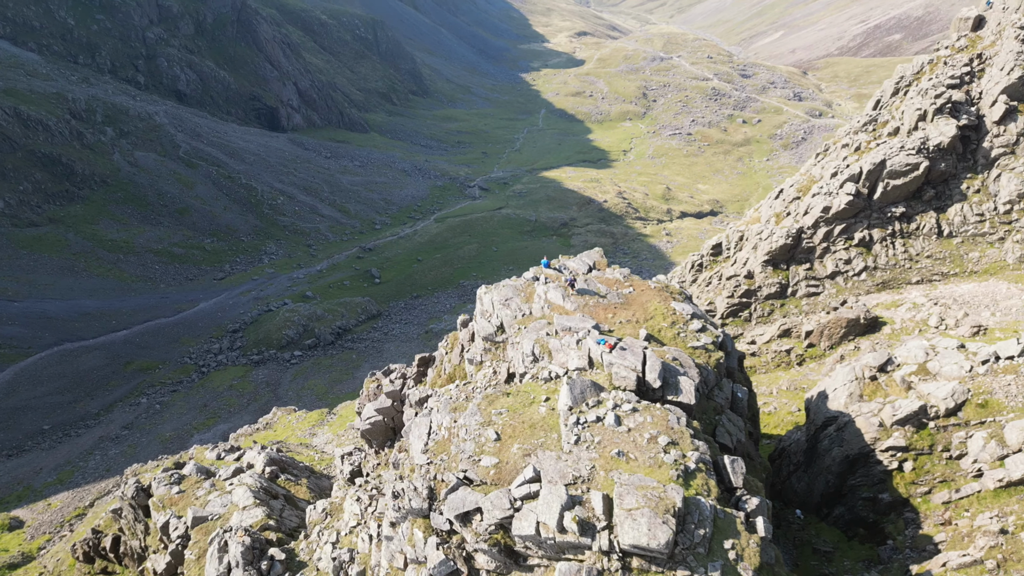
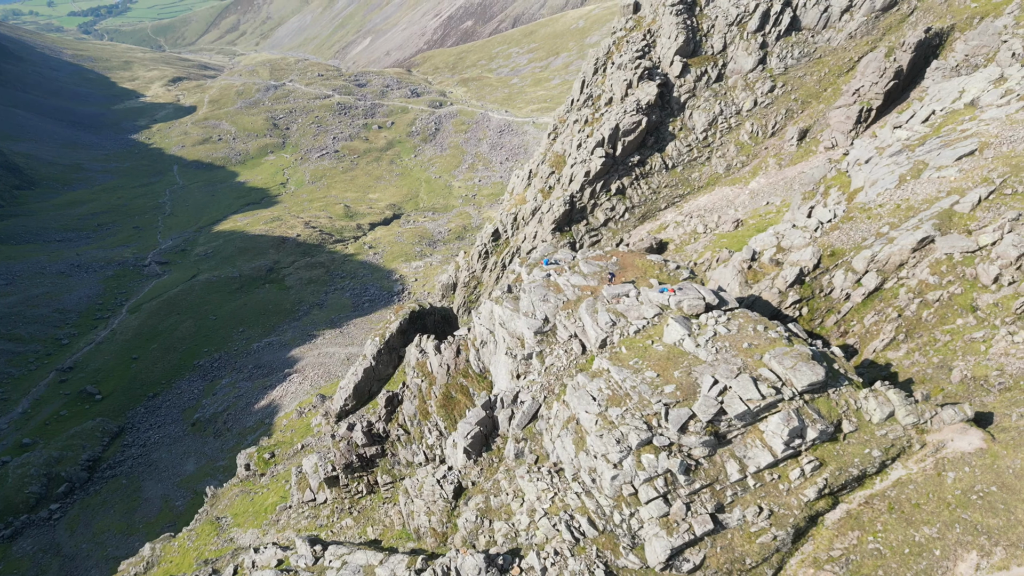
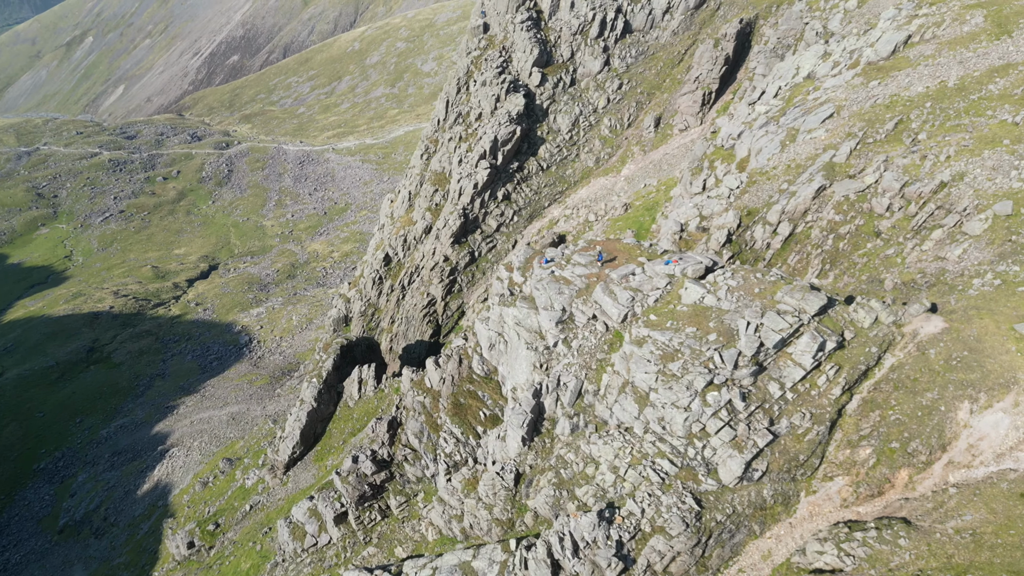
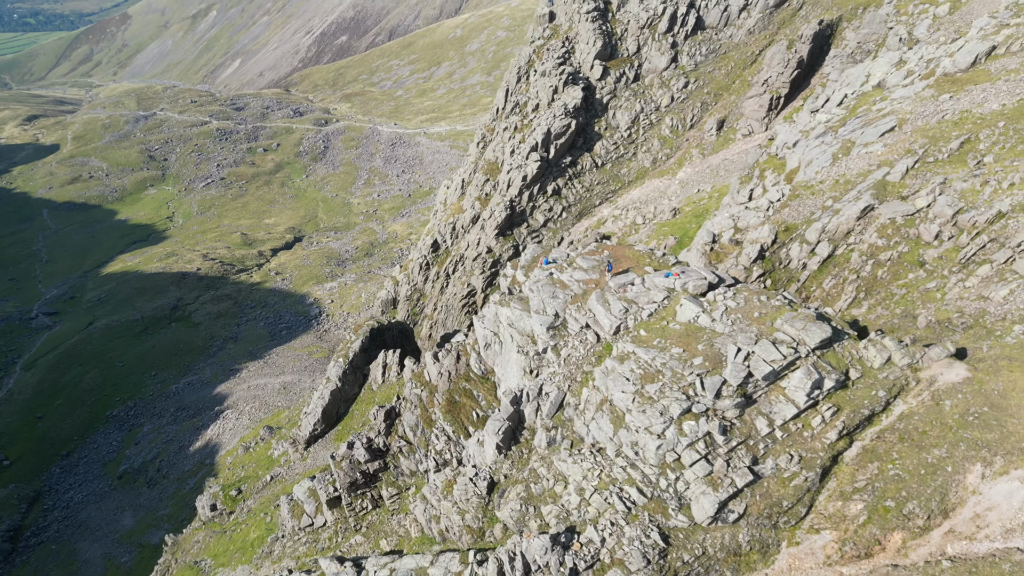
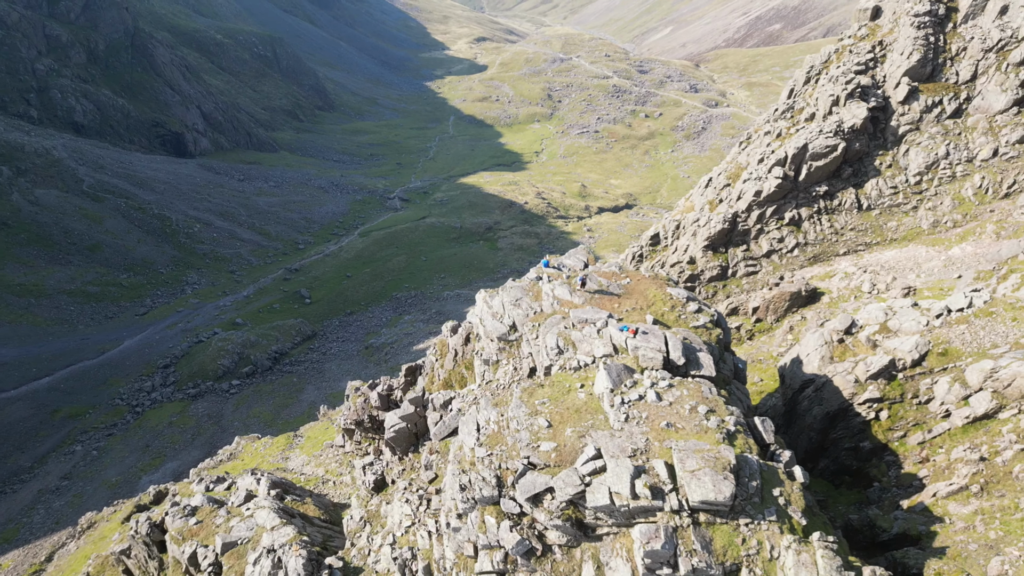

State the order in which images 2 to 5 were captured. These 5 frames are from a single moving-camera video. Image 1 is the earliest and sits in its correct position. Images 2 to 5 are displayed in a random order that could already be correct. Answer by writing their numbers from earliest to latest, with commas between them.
5, 2, 4, 3
